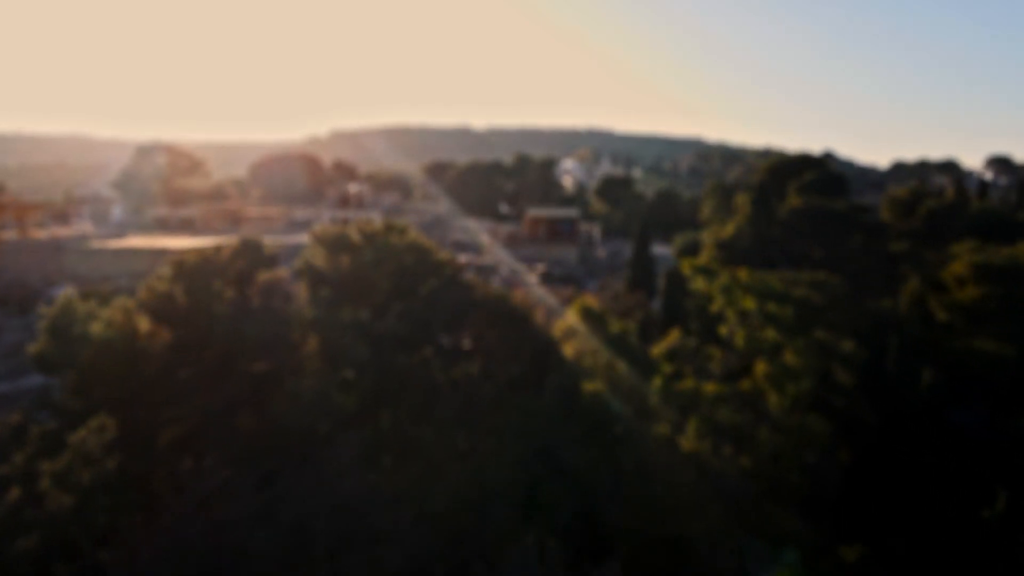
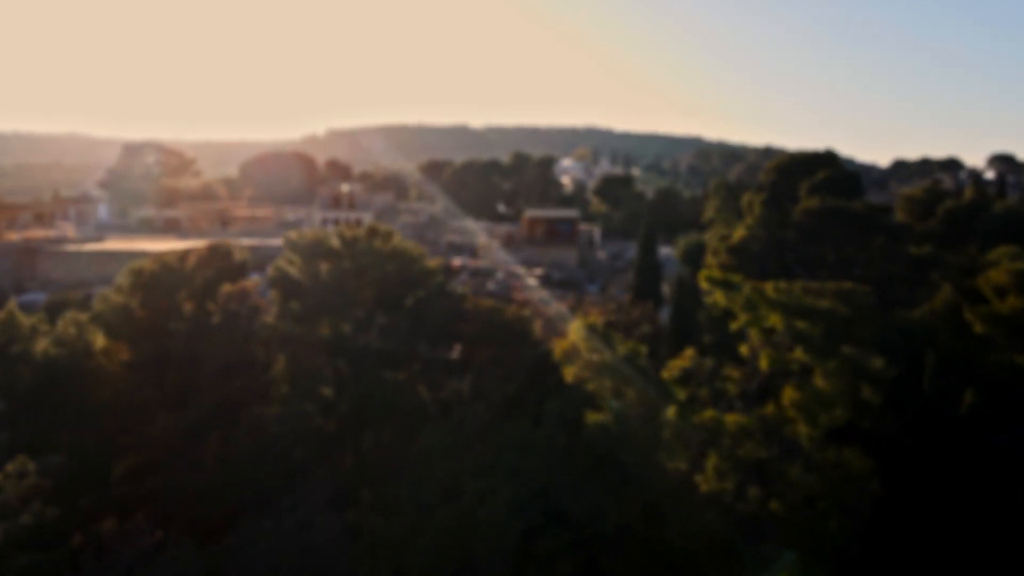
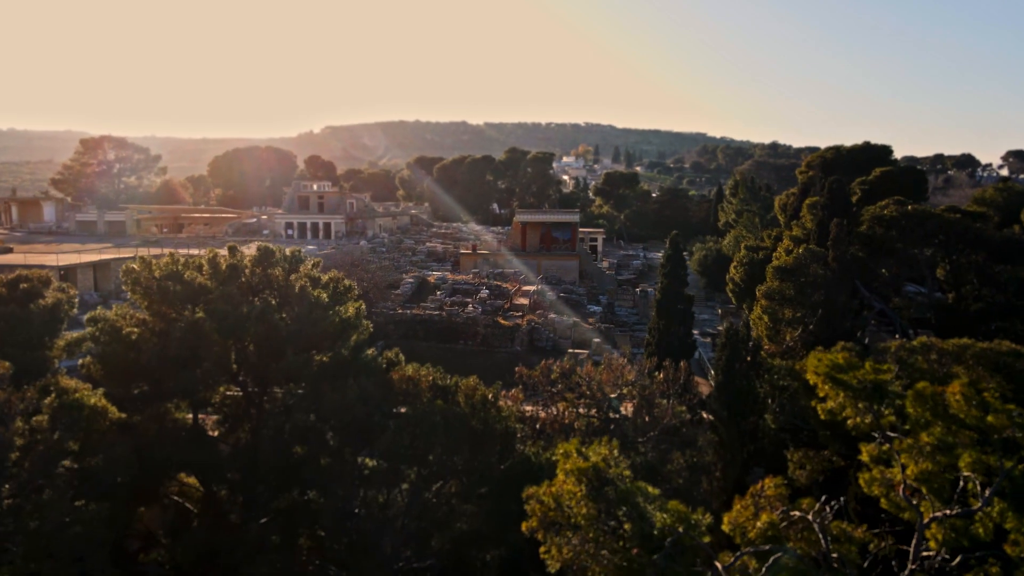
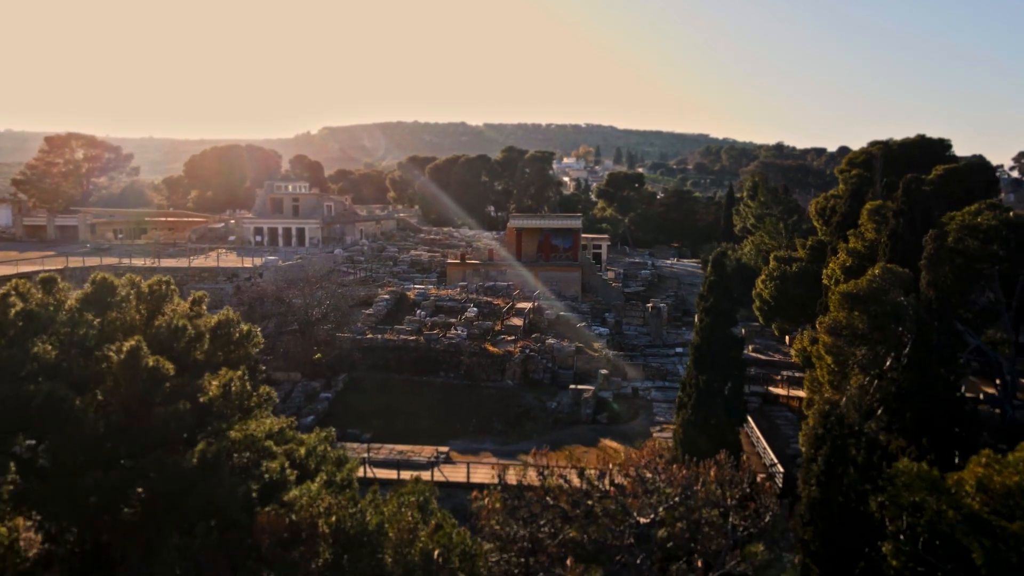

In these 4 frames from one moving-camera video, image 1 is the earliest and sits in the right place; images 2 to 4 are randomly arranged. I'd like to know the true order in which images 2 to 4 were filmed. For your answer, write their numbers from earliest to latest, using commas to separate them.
2, 3, 4
